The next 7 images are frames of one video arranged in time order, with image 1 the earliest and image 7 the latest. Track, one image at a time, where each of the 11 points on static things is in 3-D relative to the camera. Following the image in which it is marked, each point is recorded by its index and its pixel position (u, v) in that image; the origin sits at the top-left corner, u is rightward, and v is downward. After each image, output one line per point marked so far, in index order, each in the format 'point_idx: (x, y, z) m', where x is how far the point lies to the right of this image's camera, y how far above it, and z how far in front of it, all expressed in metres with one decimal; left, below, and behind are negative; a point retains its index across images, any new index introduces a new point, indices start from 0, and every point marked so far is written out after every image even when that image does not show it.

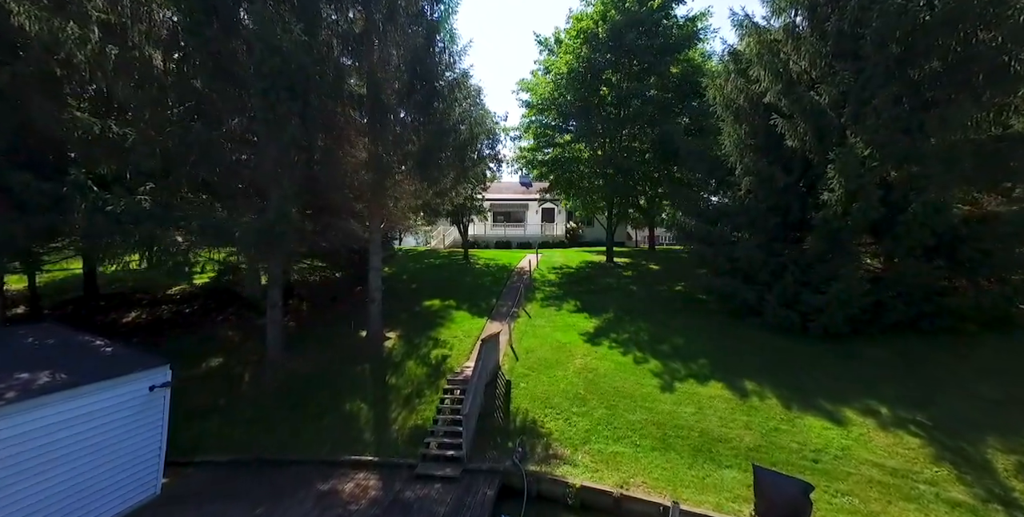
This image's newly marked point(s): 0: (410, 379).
0: (-2.4, -2.9, +10.6) m
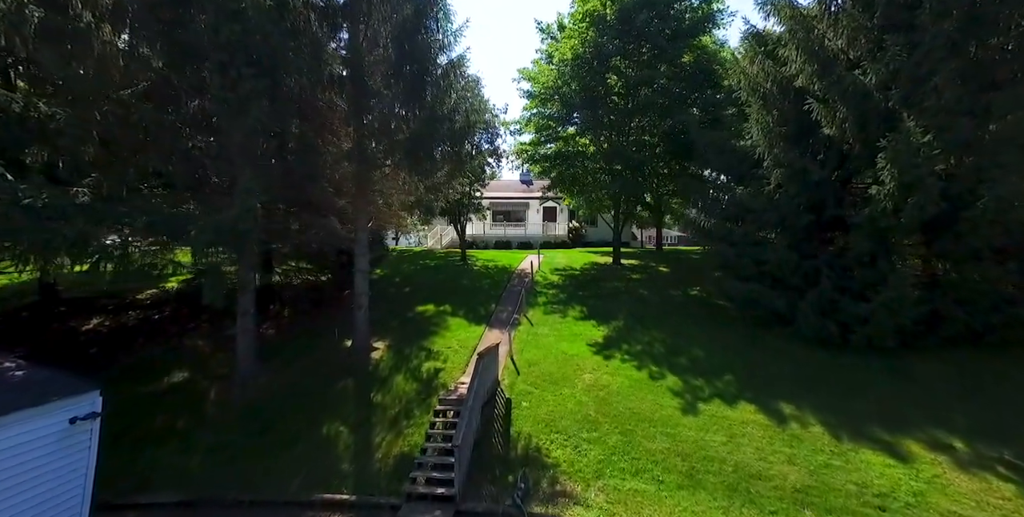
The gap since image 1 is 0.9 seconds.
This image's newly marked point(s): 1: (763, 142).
0: (-2.4, -2.9, +9.4) m
1: (+5.7, +2.6, +10.1) m
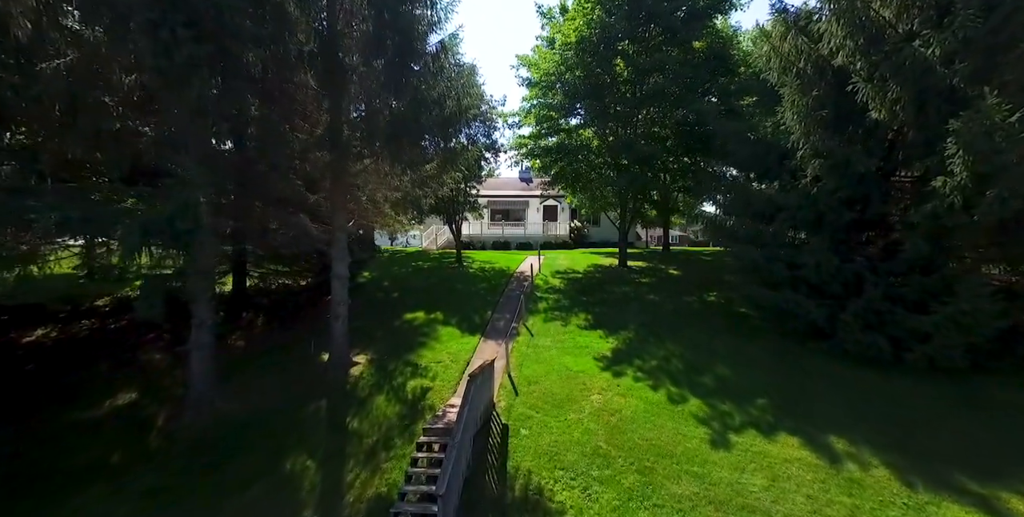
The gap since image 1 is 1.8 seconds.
0: (-2.5, -3.0, +8.2) m
1: (+5.7, +2.6, +8.9) m
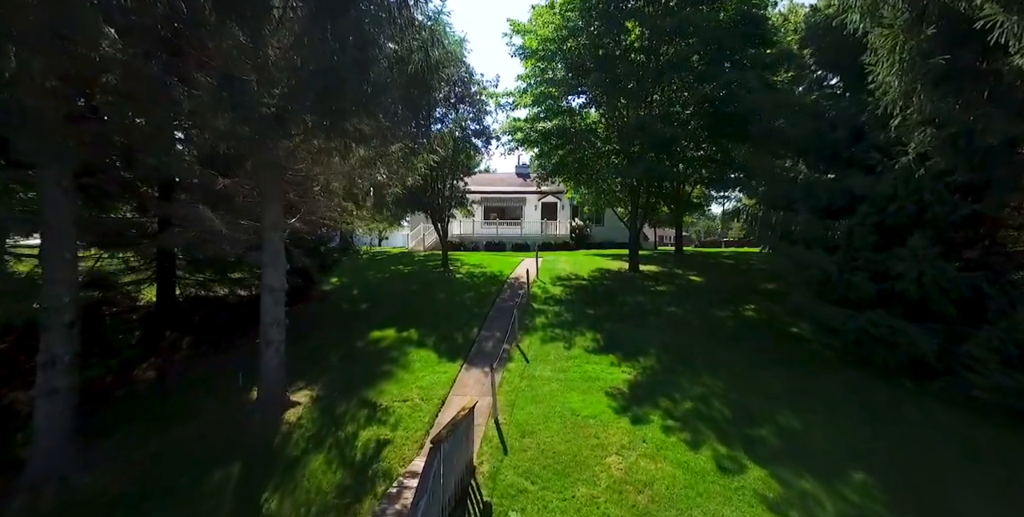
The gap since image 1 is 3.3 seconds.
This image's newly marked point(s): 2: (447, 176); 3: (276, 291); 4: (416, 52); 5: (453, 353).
0: (-2.7, -3.1, +5.7) m
1: (+5.5, +2.5, +6.5) m
2: (-2.5, +3.2, +17.0) m
3: (-4.0, -0.6, +7.5) m
4: (-1.7, +3.4, +7.2) m
5: (-1.3, -2.1, +9.8) m
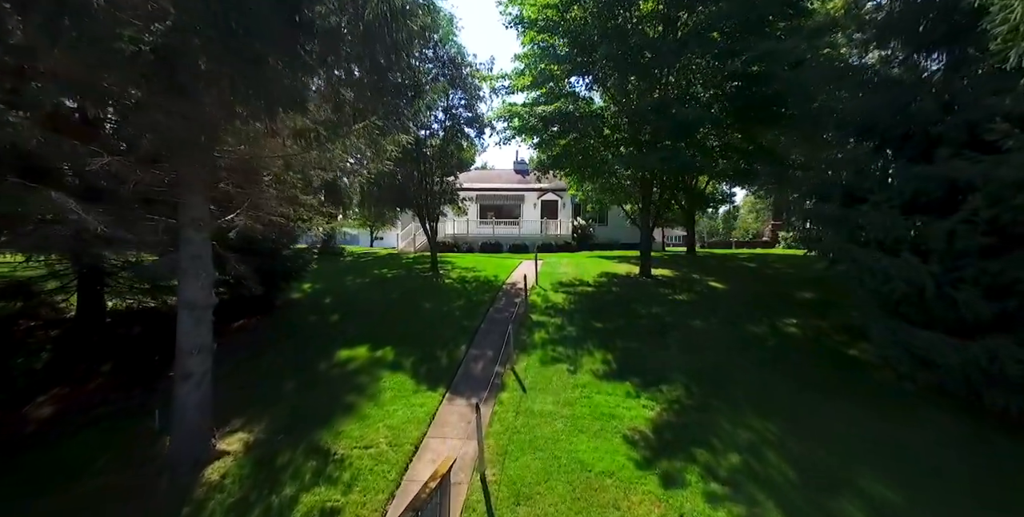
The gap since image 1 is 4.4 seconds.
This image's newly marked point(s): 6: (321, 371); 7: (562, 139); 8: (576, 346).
0: (-2.8, -3.2, +4.0) m
1: (+5.4, +2.4, +4.7) m
2: (-2.6, +3.1, +15.3) m
3: (-4.1, -0.6, +5.8) m
4: (-1.8, +3.3, +5.5) m
5: (-1.4, -2.2, +8.1) m
6: (-3.6, -2.1, +8.3) m
7: (+1.3, +3.3, +12.4) m
8: (+1.3, -1.8, +9.2) m
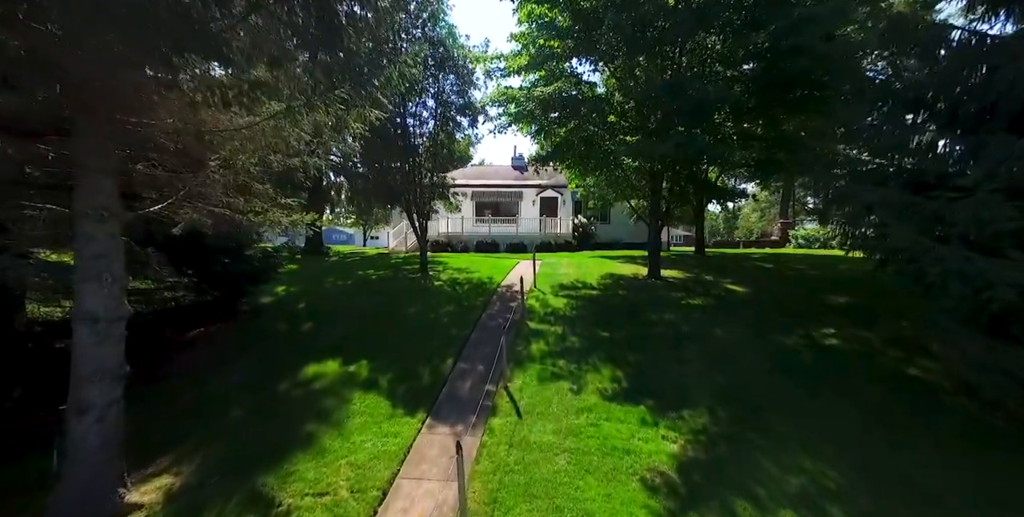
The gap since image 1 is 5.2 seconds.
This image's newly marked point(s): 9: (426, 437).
0: (-2.9, -3.2, +2.8) m
1: (+5.3, +2.4, +3.5) m
2: (-2.7, +3.1, +14.0) m
3: (-4.2, -0.6, +4.5) m
4: (-1.9, +3.3, +4.2) m
5: (-1.5, -2.2, +6.8) m
6: (-3.7, -2.1, +7.0) m
7: (+1.2, +3.3, +11.2) m
8: (+1.2, -1.8, +7.9) m
9: (-1.1, -2.4, +6.0) m
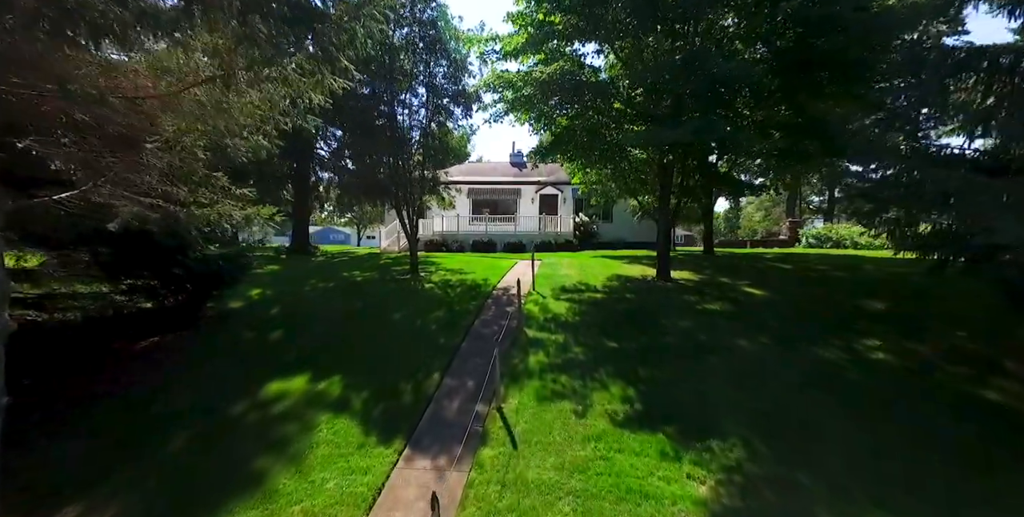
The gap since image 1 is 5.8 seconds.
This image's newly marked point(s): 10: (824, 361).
0: (-3.0, -3.2, +1.7) m
1: (+5.2, +2.4, +2.5) m
2: (-2.8, +3.1, +13.0) m
3: (-4.3, -0.7, +3.5) m
4: (-1.9, +3.3, +3.2) m
5: (-1.6, -2.2, +5.8) m
6: (-3.8, -2.1, +6.0) m
7: (+1.1, +3.3, +10.2) m
8: (+1.1, -1.8, +6.9) m
9: (-1.2, -2.4, +5.0) m
10: (+4.7, -1.4, +6.7) m
